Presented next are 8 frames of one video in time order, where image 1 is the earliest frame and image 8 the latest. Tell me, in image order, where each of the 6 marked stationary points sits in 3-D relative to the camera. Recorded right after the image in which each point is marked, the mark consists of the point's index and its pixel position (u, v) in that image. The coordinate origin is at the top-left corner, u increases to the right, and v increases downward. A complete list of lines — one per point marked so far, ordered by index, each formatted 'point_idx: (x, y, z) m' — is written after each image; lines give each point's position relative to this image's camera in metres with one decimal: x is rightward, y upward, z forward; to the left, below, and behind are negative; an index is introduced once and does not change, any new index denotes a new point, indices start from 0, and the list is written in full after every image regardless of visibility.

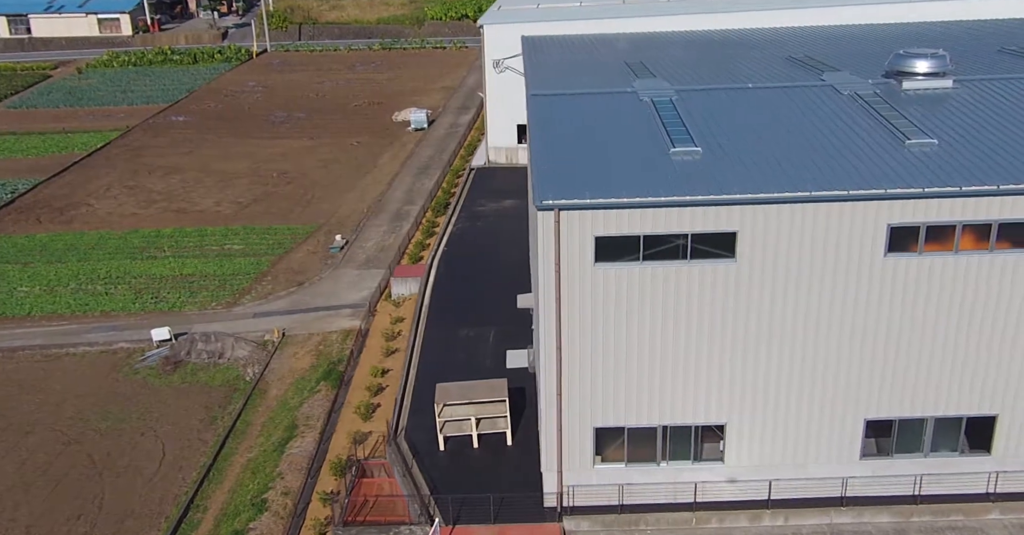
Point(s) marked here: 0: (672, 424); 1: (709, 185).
0: (+3.5, -3.5, +19.6) m
1: (+4.0, +1.7, +18.4) m
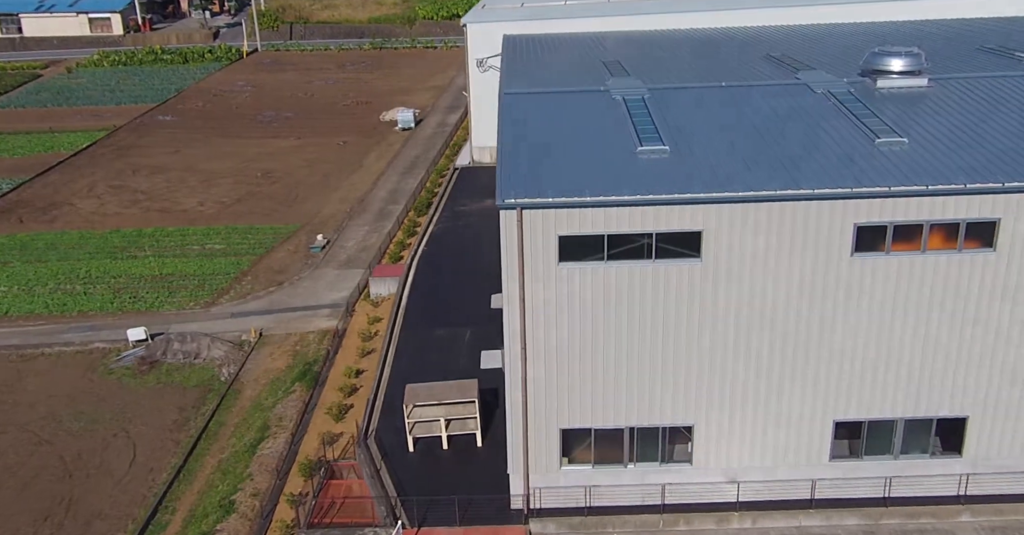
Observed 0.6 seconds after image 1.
0: (+2.7, -3.5, +19.4) m
1: (+3.3, +1.8, +18.2) m
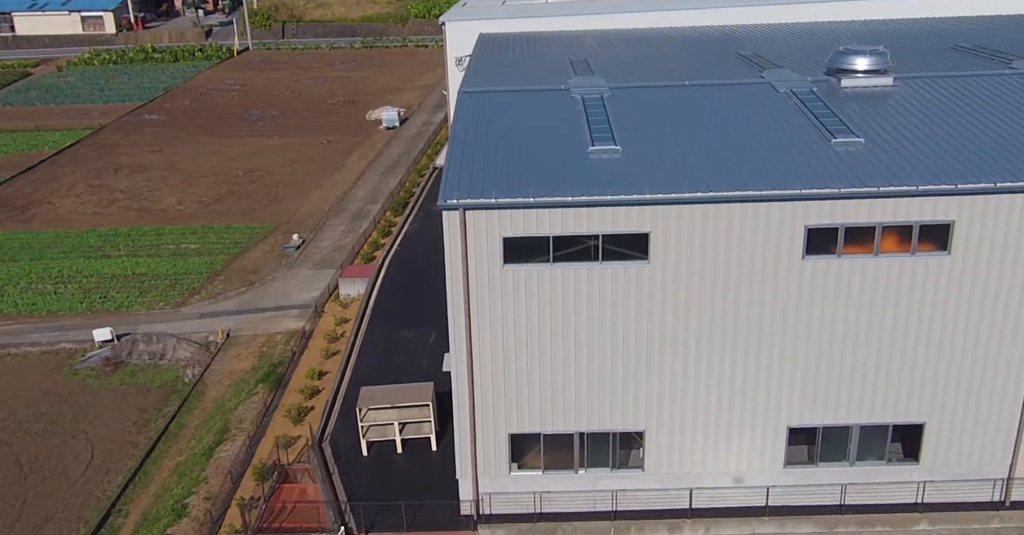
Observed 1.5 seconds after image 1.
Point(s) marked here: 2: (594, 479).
0: (+1.6, -3.5, +19.1) m
1: (+2.2, +1.7, +17.8) m
2: (+1.8, -4.6, +19.3) m
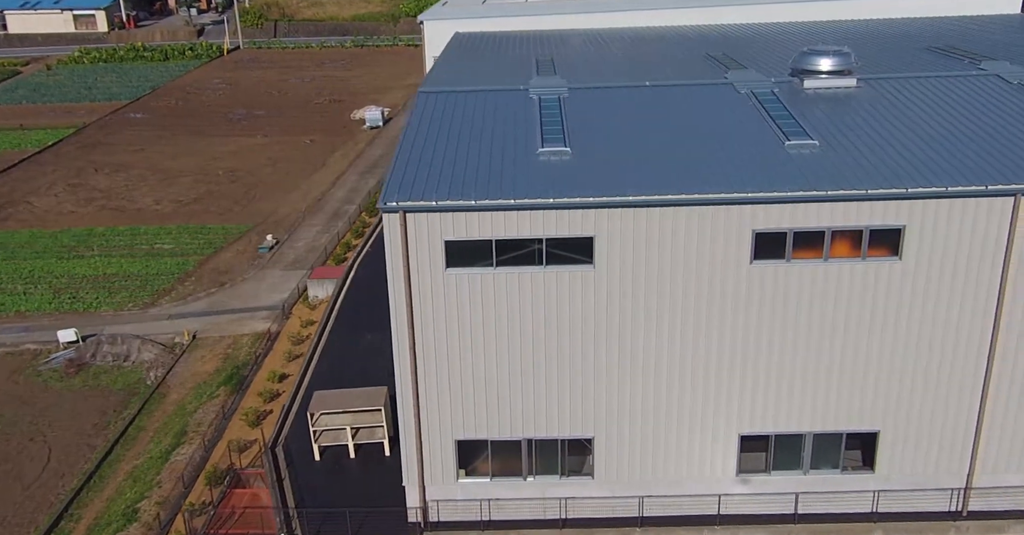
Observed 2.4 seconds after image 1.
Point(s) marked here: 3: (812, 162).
0: (+0.5, -3.6, +18.8) m
1: (+1.1, +1.6, +17.5) m
2: (+0.7, -4.7, +18.9) m
3: (+6.1, +2.2, +18.1) m
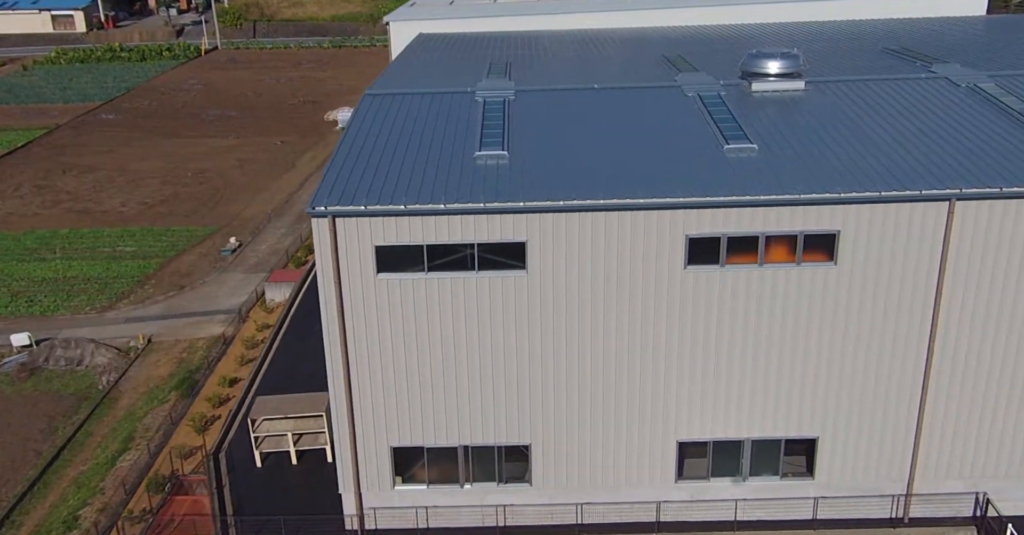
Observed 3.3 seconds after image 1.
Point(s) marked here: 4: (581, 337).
0: (-0.8, -3.7, +18.6) m
1: (-0.3, +1.5, +17.3) m
2: (-0.7, -4.8, +18.7) m
3: (+4.8, +2.1, +18.0) m
4: (+1.4, -1.4, +17.8) m
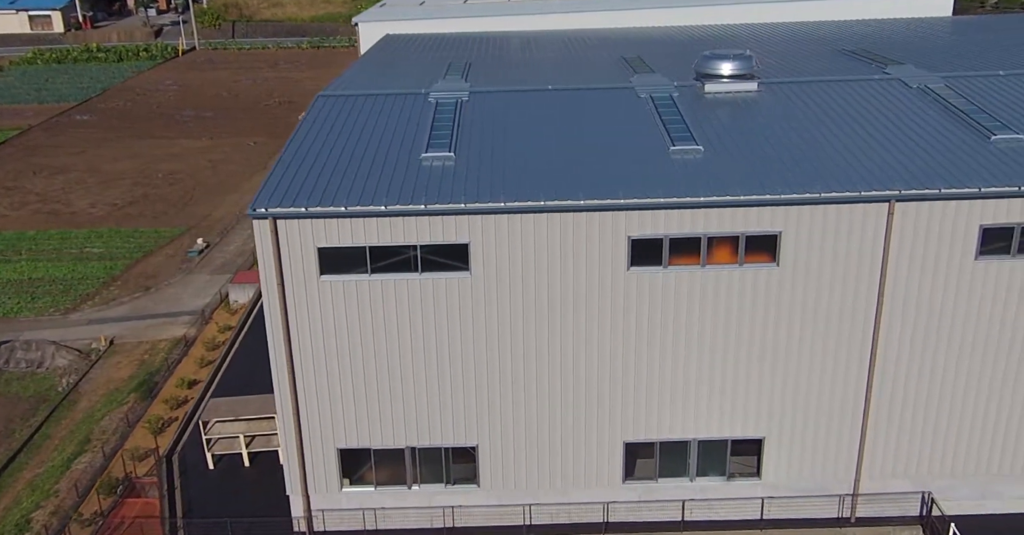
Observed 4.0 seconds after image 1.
0: (-1.9, -3.7, +18.6) m
1: (-1.4, +1.5, +17.3) m
2: (-1.8, -4.8, +18.7) m
3: (+3.7, +2.0, +18.0) m
4: (+0.3, -1.4, +17.8) m
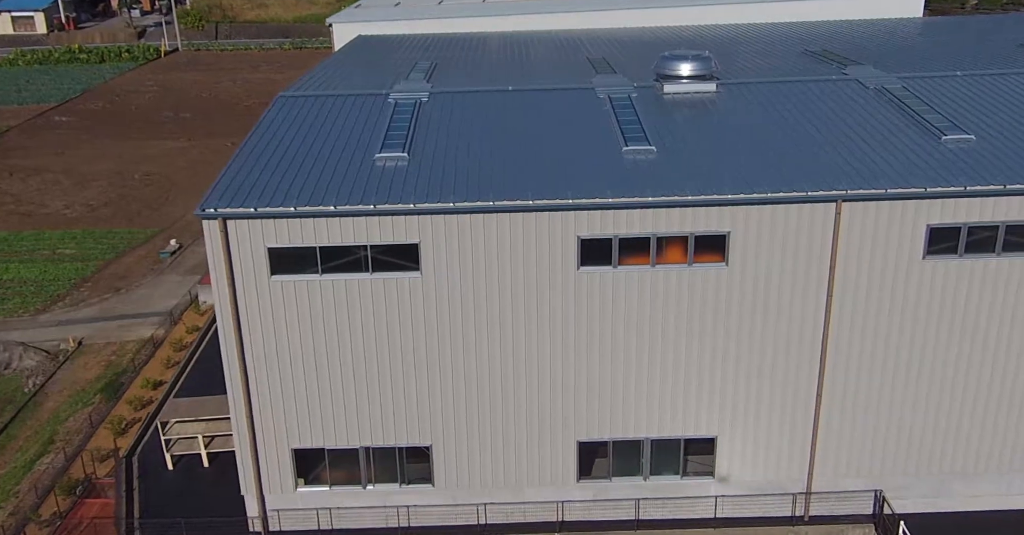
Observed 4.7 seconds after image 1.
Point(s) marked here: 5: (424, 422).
0: (-2.9, -3.7, +18.6) m
1: (-2.3, +1.5, +17.4) m
2: (-2.7, -4.8, +18.8) m
3: (+2.7, +2.0, +18.1) m
4: (-0.7, -1.4, +17.9) m
5: (-1.8, -3.2, +18.4) m
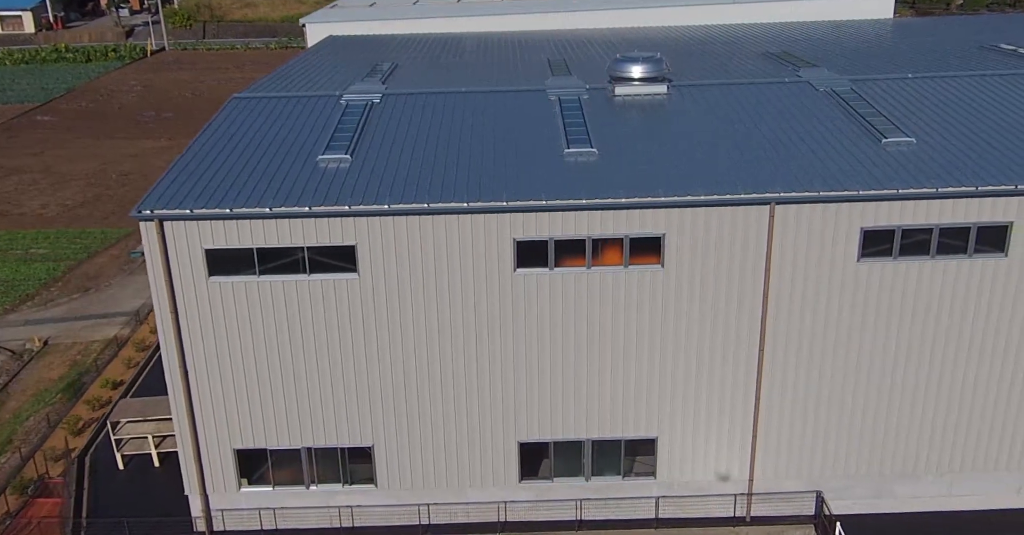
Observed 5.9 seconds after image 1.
0: (-4.1, -3.8, +18.7) m
1: (-3.6, +1.5, +17.5) m
2: (-4.0, -4.9, +18.9) m
3: (+1.5, +2.0, +18.2) m
4: (-1.9, -1.4, +18.0) m
5: (-3.0, -3.2, +18.5) m
